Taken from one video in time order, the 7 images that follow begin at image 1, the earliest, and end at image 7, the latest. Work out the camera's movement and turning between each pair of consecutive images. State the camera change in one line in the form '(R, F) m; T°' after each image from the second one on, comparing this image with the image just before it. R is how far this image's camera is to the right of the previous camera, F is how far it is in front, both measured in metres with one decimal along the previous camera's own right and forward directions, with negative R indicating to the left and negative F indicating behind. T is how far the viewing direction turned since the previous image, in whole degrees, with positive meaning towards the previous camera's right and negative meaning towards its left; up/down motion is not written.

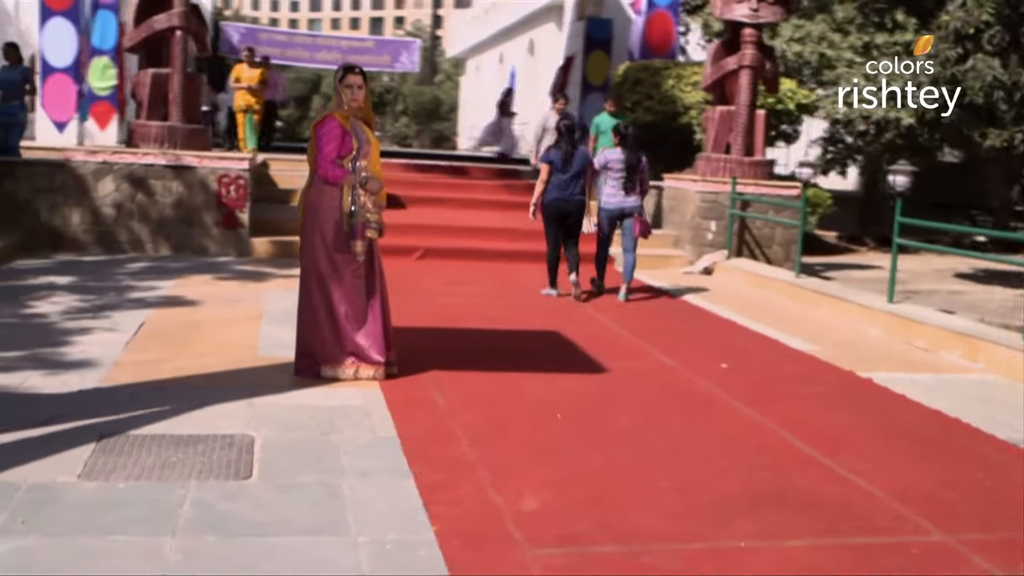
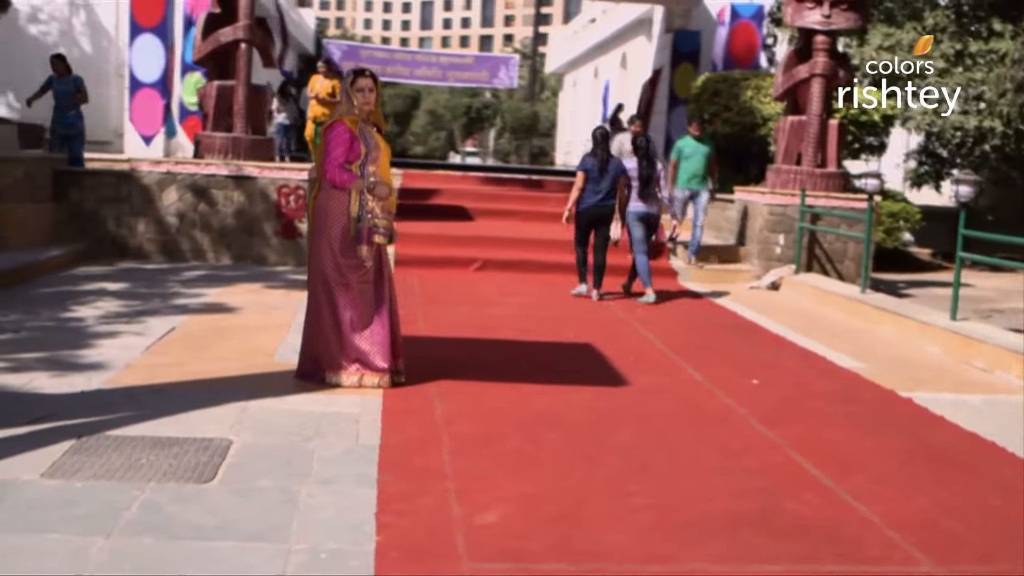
(+0.5, +0.2) m; -6°
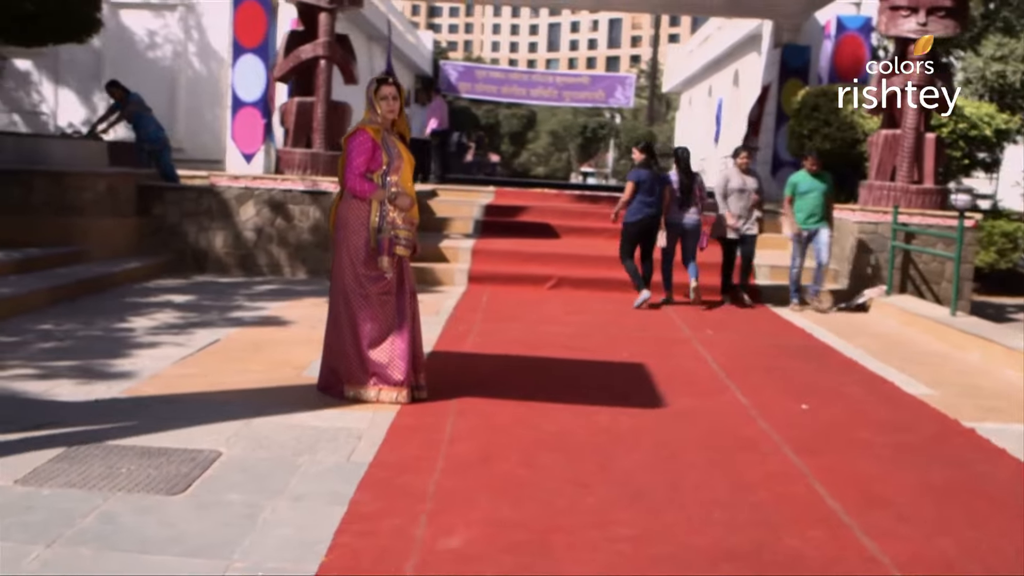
(+0.5, +0.2) m; -6°
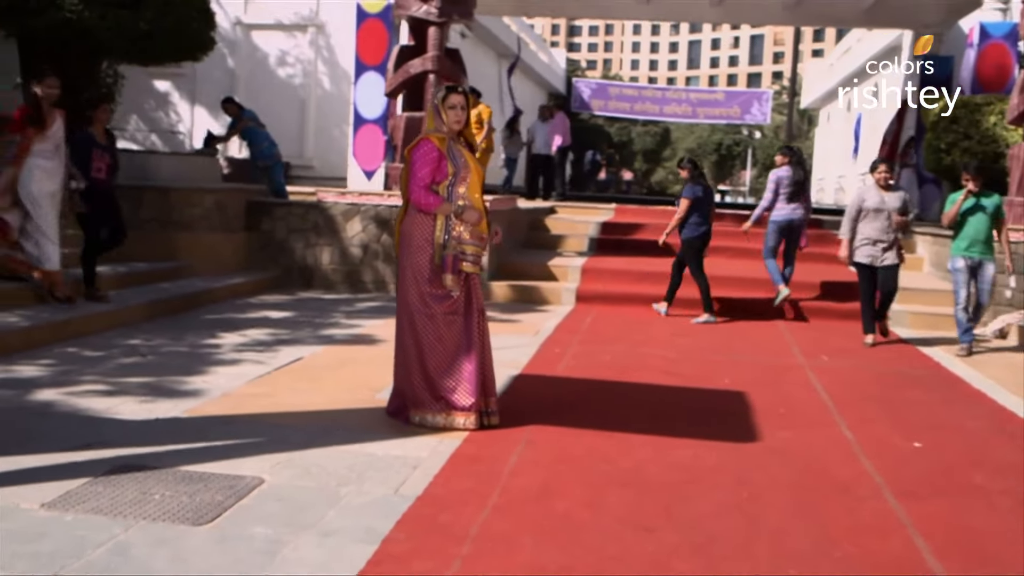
(+0.3, +0.4) m; -7°
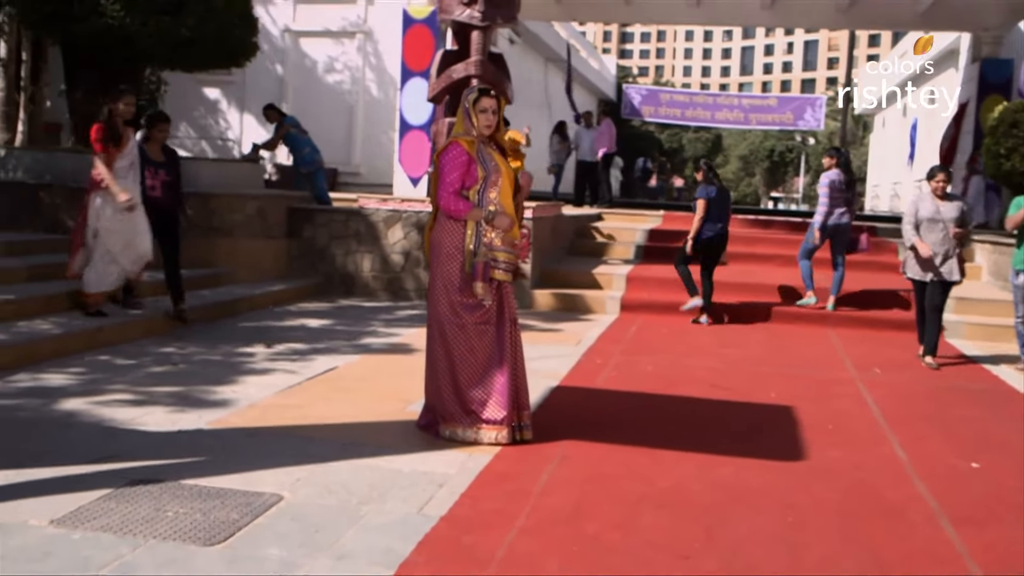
(+0.1, +0.2) m; -3°
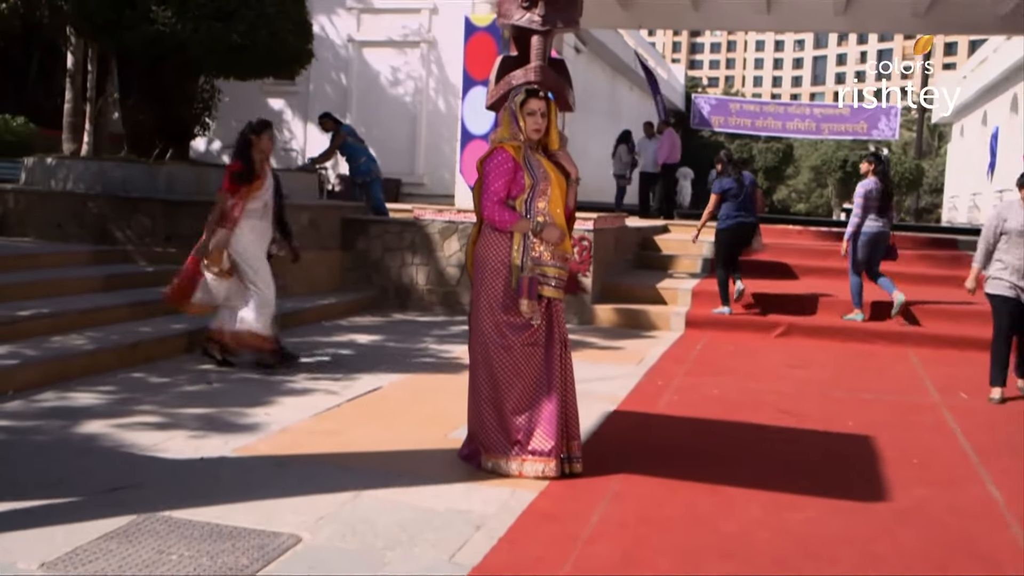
(+0.1, +0.4) m; -3°
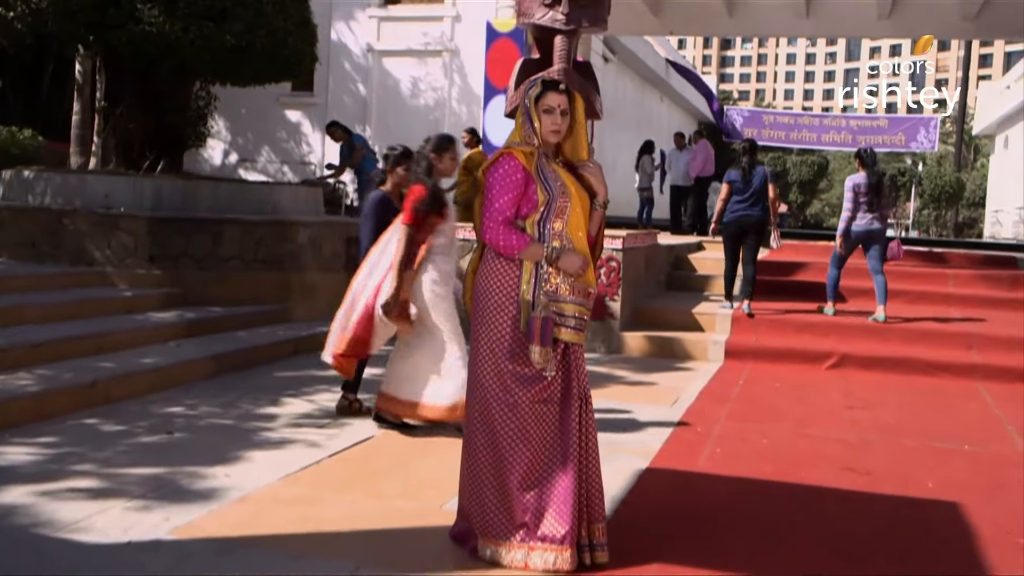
(+0.1, +0.9) m; -1°
